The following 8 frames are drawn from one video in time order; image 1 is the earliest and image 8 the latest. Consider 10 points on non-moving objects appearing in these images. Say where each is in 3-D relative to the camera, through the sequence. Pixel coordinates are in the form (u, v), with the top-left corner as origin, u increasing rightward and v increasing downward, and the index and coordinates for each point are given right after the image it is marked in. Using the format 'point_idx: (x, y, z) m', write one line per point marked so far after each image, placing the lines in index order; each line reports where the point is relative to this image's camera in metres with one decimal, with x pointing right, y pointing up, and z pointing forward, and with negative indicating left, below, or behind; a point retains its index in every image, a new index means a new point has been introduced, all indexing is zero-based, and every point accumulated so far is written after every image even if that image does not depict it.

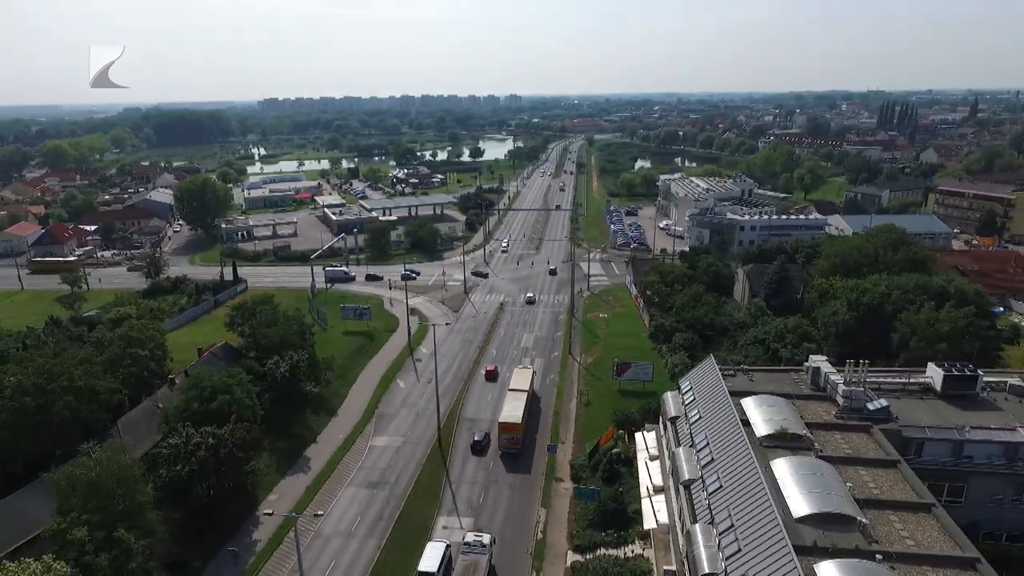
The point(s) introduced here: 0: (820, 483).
0: (+8.7, -5.6, +17.6) m
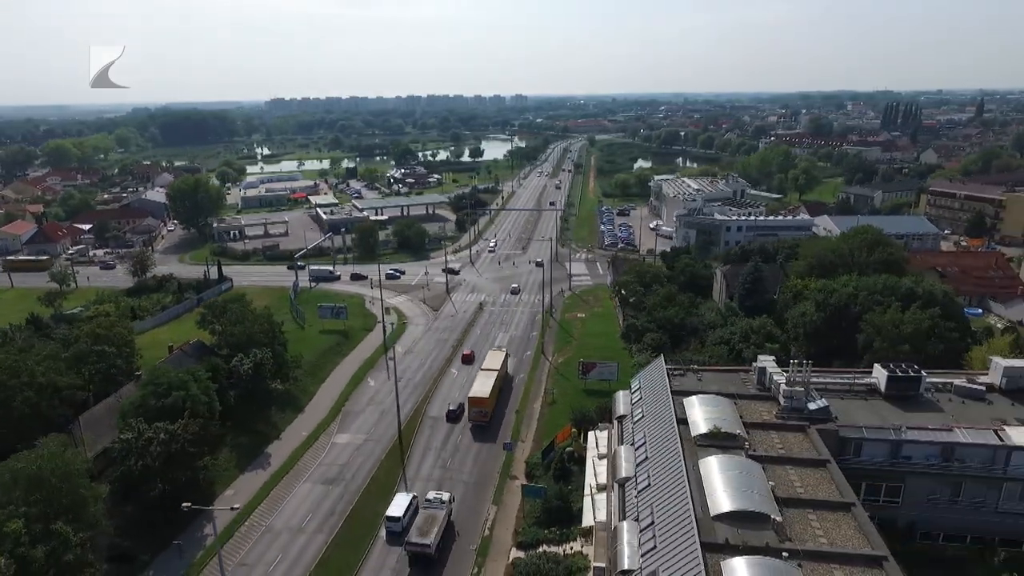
0: (+6.5, -5.6, +17.8) m
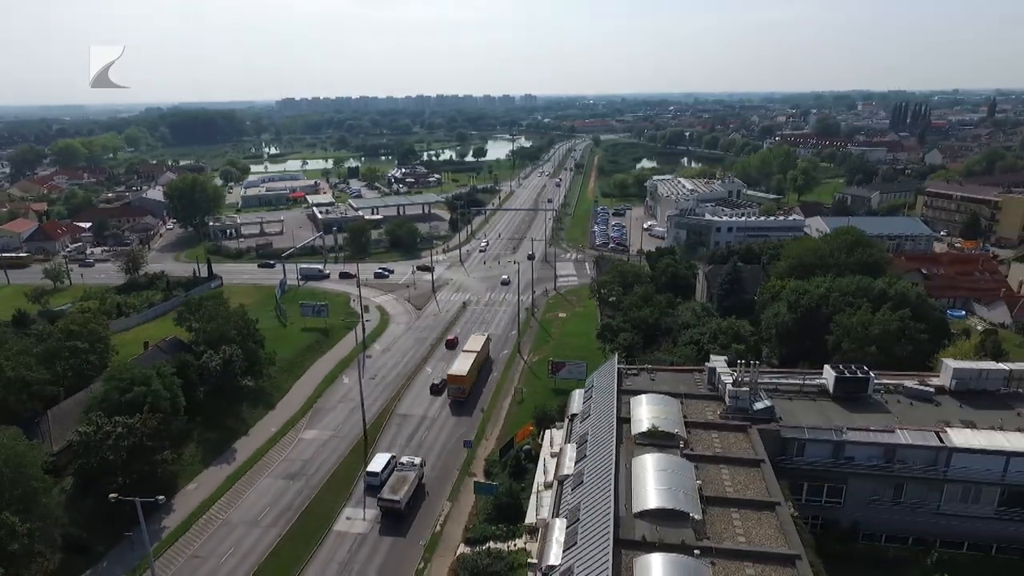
0: (+4.5, -5.6, +17.9) m
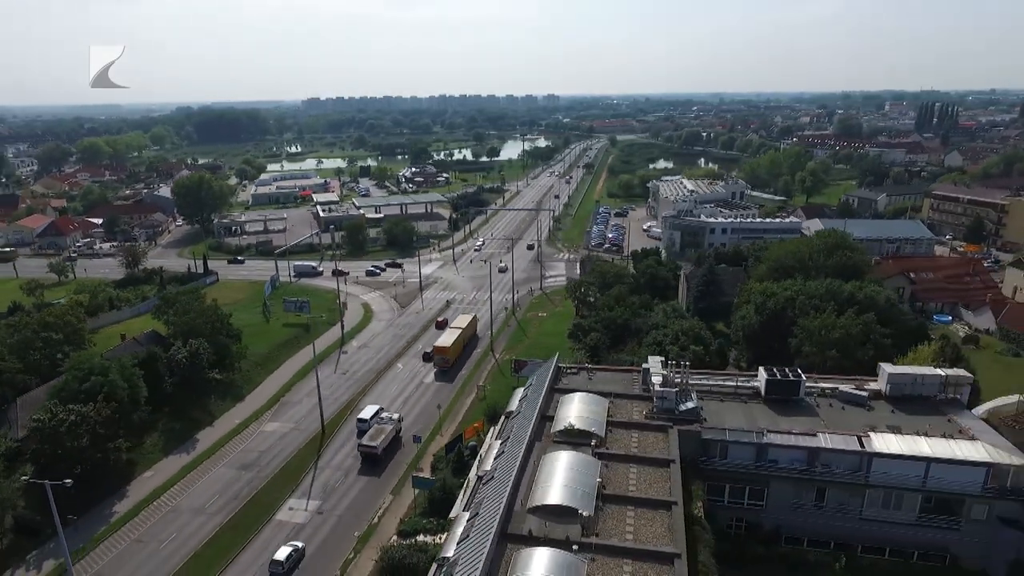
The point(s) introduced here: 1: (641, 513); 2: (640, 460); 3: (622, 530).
0: (+1.7, -5.6, +18.2) m
1: (+3.6, -6.3, +17.3) m
2: (+4.1, -5.5, +19.6) m
3: (+3.0, -6.5, +16.6) m
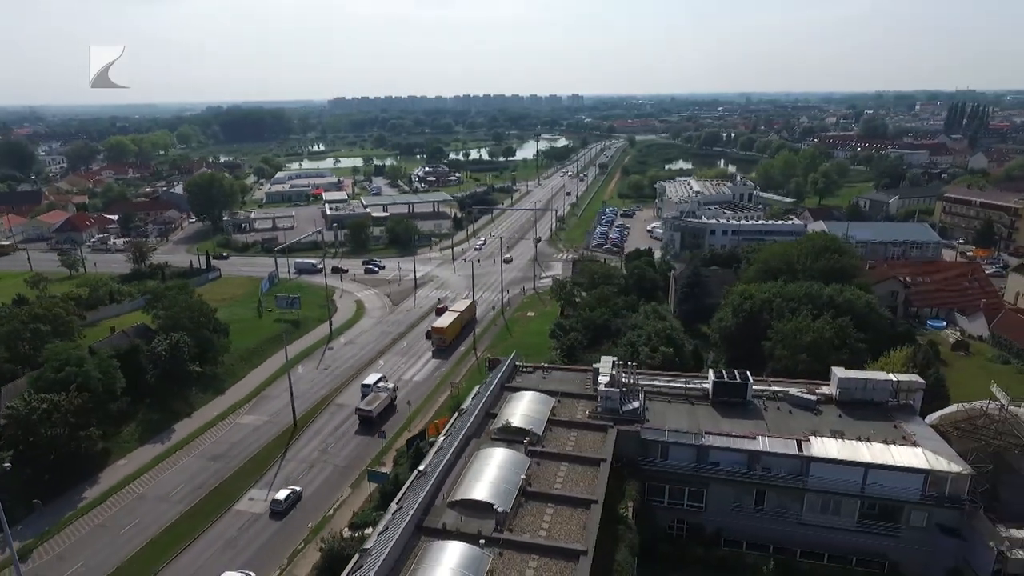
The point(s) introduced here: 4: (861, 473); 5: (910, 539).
0: (-0.6, -5.5, +18.4) m
1: (+1.4, -6.3, +17.4) m
2: (+1.9, -5.5, +19.7) m
3: (+0.7, -6.5, +16.8) m
4: (+11.2, -5.9, +19.8) m
5: (+12.9, -8.1, +19.9) m
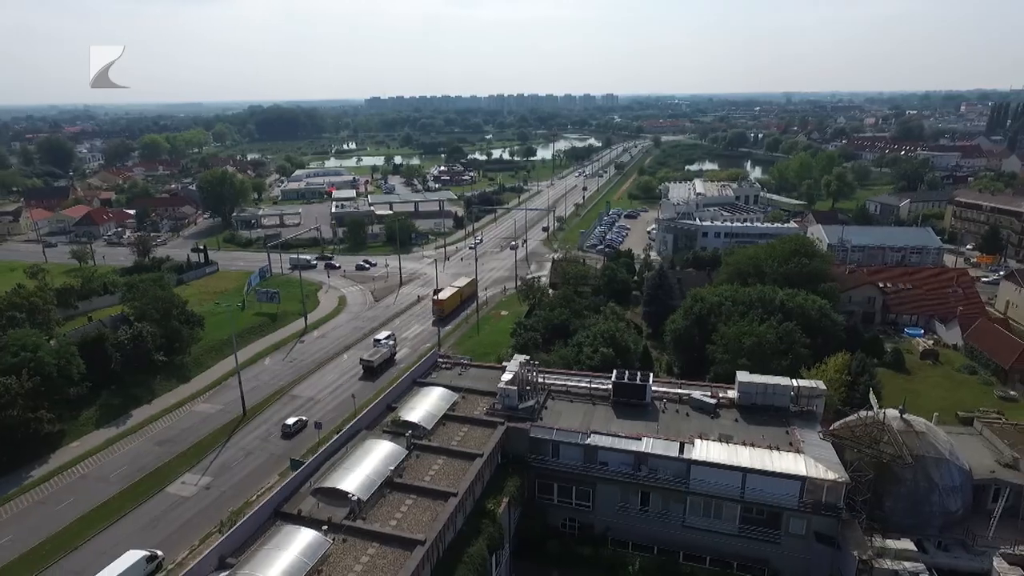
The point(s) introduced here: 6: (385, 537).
0: (-4.6, -5.4, +19.0) m
1: (-2.7, -6.2, +17.9) m
2: (-2.0, -5.4, +20.1) m
3: (-3.4, -6.4, +17.3) m
4: (+7.3, -6.1, +19.7) m
5: (+8.9, -8.2, +19.7) m
6: (-3.3, -6.6, +16.3) m
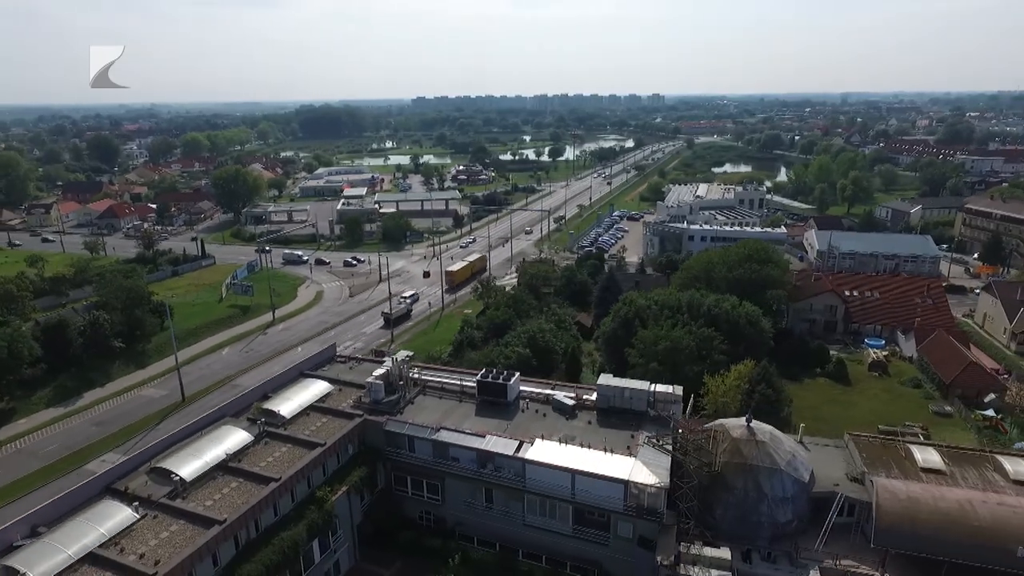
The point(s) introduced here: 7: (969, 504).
0: (-10.0, -5.2, +20.0) m
1: (-8.2, -6.0, +18.8) m
2: (-7.4, -5.3, +21.0) m
3: (-9.0, -6.2, +18.3) m
4: (+1.8, -6.1, +19.9) m
5: (+3.4, -8.4, +19.8) m
6: (-9.0, -6.4, +17.3) m
7: (+12.8, -6.1, +17.3) m
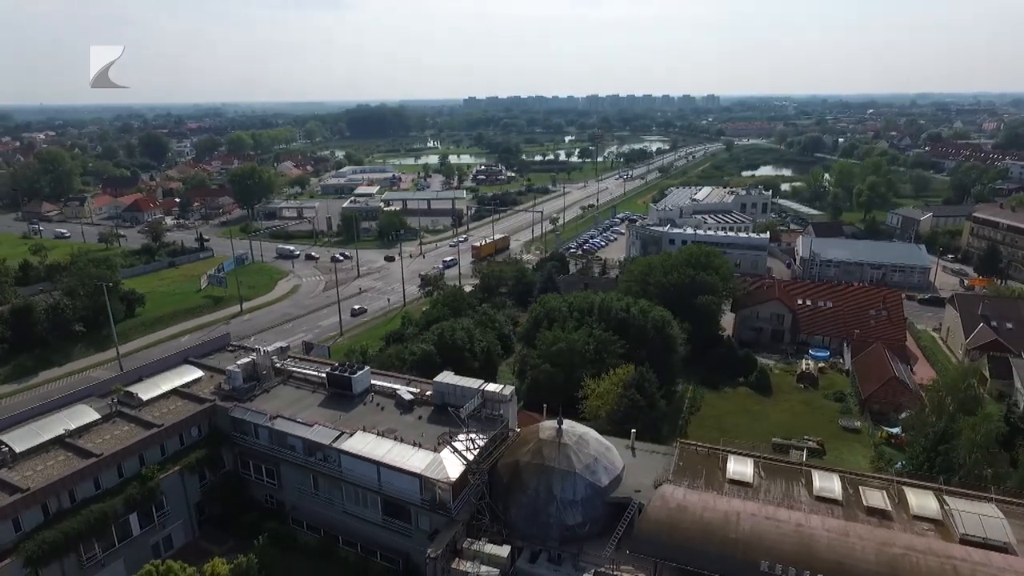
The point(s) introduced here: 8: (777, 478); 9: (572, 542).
0: (-16.3, -4.8, +21.7) m
1: (-14.7, -5.7, +20.3) m
2: (-13.6, -4.9, +22.4) m
3: (-15.5, -5.8, +19.9) m
4: (-4.5, -6.0, +20.5) m
5: (-3.1, -8.3, +20.3) m
6: (-15.6, -6.0, +18.9) m
7: (+6.1, -6.3, +16.9) m
8: (+8.5, -6.1, +19.7) m
9: (+1.9, -7.9, +19.3) m
